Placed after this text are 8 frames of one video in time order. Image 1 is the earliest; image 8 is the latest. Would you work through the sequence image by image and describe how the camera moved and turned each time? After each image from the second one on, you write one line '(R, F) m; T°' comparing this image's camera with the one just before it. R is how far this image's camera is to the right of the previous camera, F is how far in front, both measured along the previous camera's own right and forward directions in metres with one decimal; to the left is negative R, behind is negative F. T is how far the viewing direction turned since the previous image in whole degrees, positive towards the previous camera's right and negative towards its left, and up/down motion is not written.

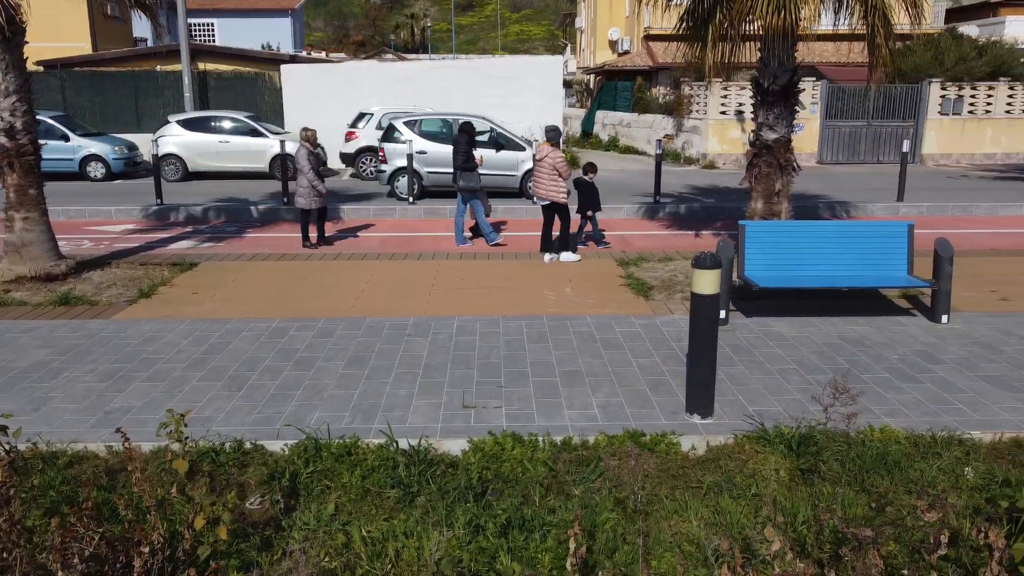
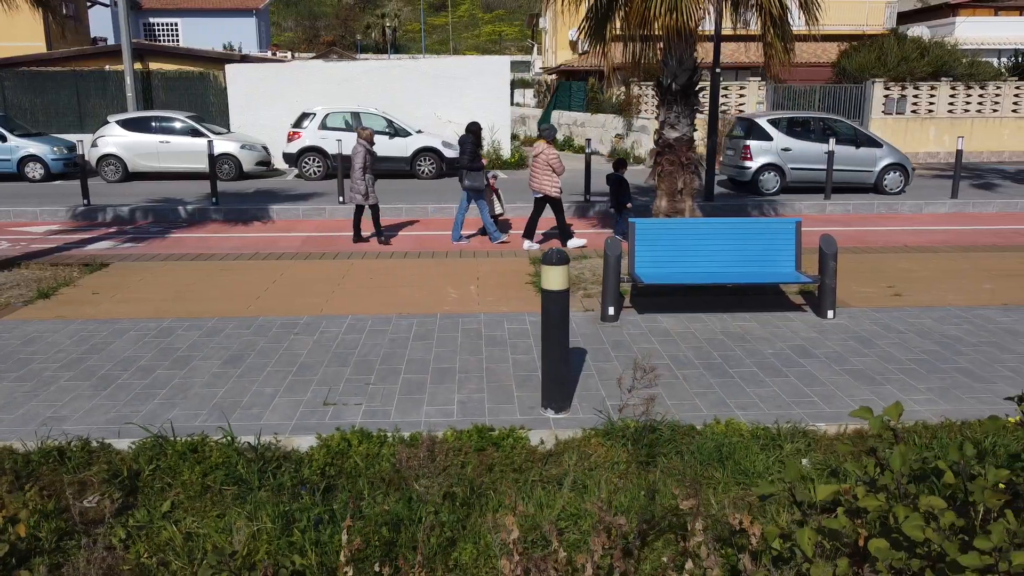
(+0.8, 0.0) m; +1°
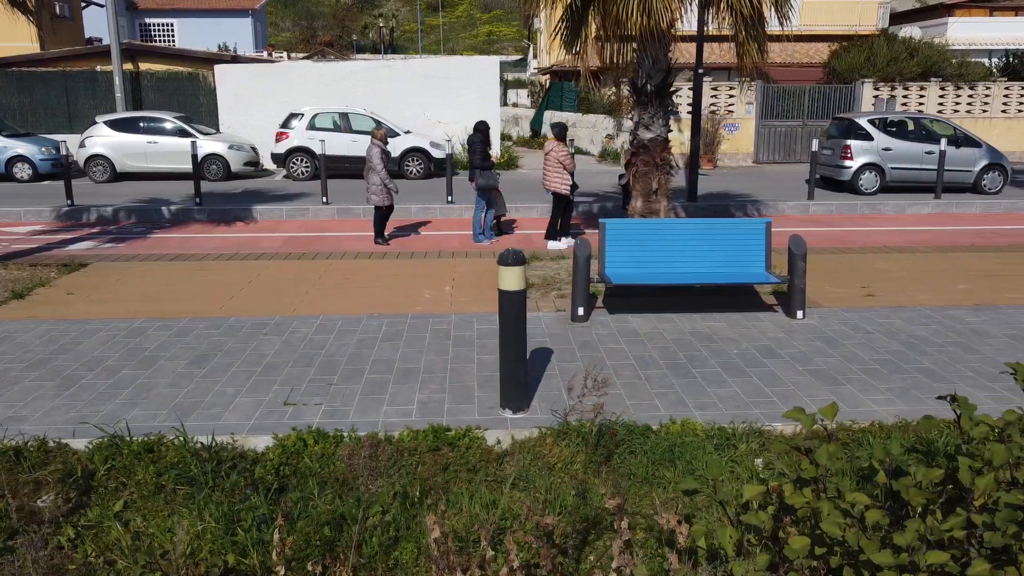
(+0.3, 0.0) m; 0°
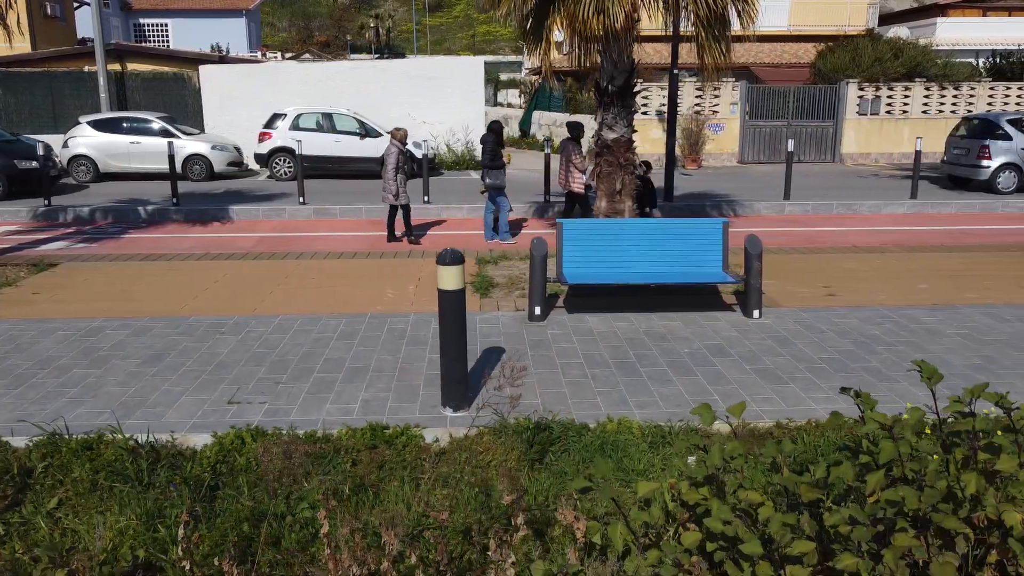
(+0.4, 0.0) m; 0°
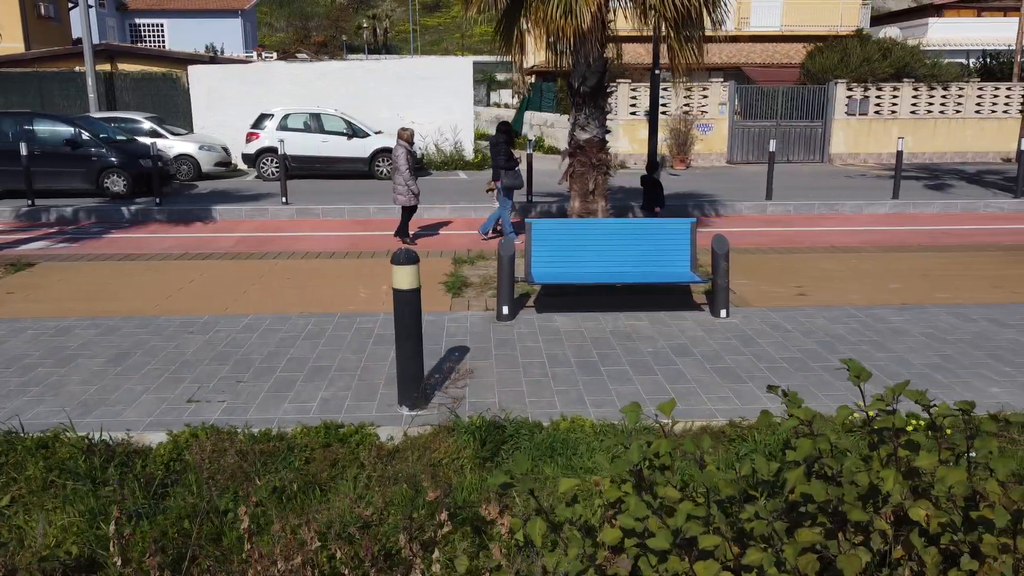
(+0.3, 0.0) m; 0°
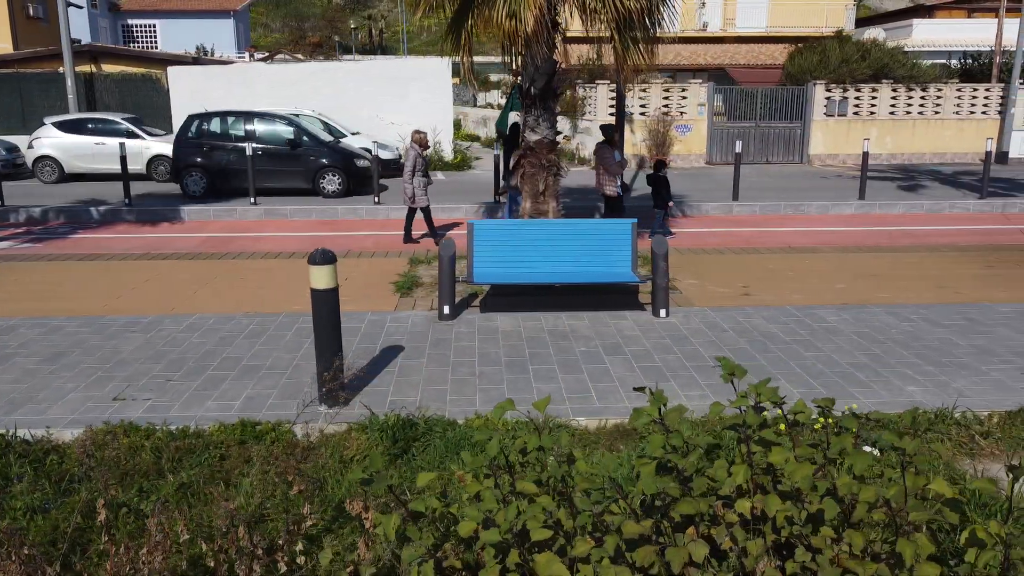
(+0.5, -0.1) m; 0°
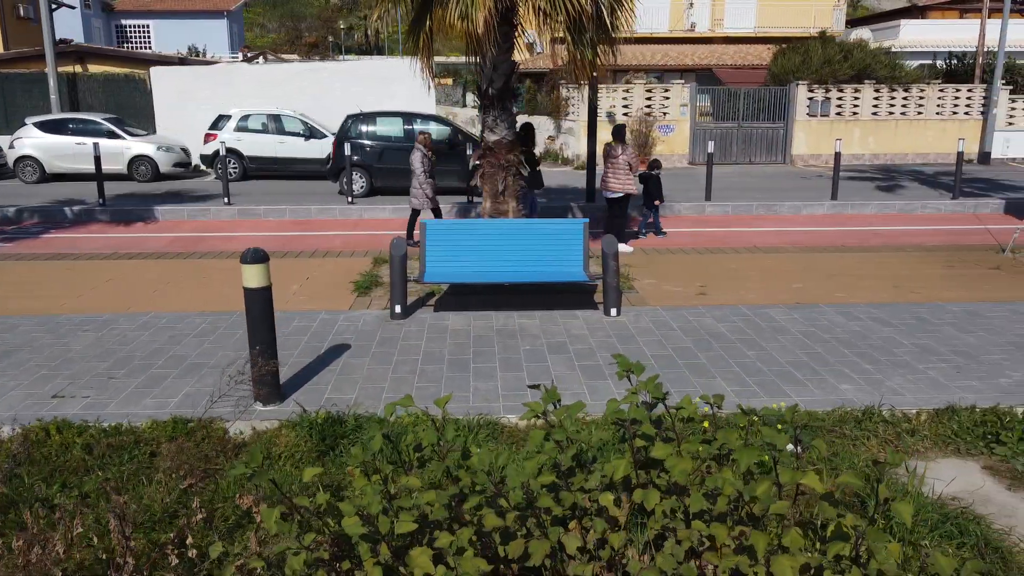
(+0.4, -0.1) m; 0°
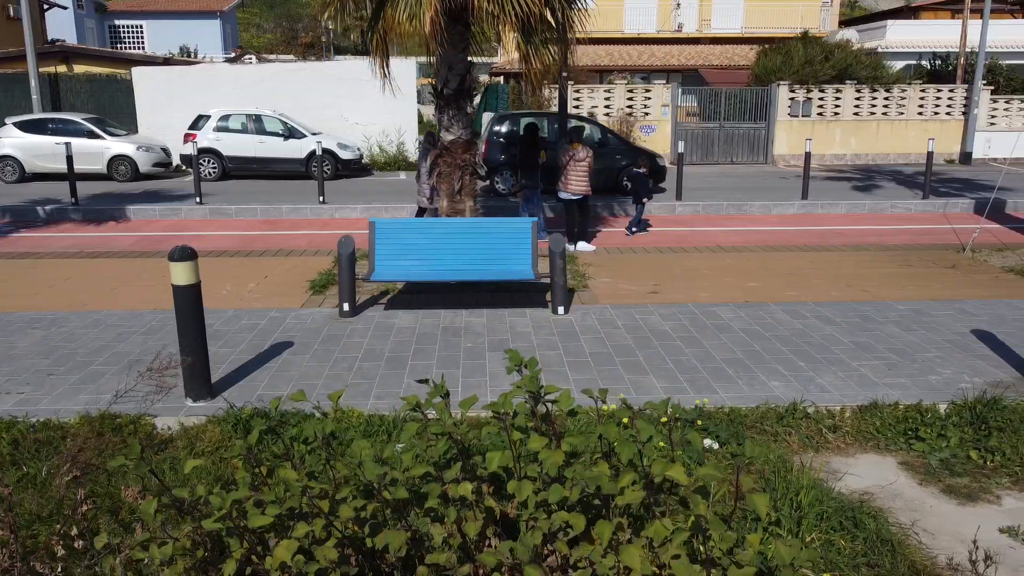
(+0.5, -0.1) m; 0°
